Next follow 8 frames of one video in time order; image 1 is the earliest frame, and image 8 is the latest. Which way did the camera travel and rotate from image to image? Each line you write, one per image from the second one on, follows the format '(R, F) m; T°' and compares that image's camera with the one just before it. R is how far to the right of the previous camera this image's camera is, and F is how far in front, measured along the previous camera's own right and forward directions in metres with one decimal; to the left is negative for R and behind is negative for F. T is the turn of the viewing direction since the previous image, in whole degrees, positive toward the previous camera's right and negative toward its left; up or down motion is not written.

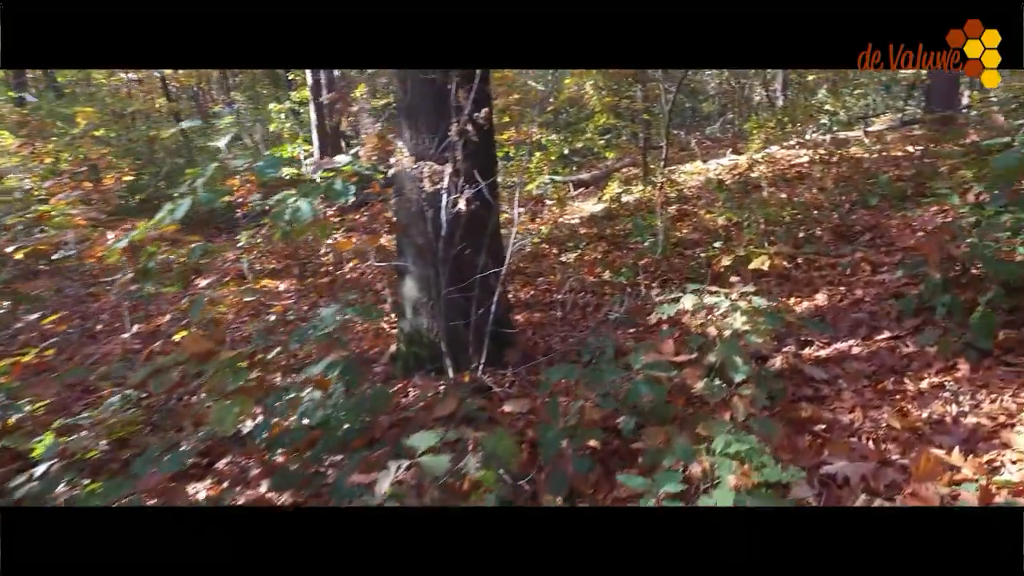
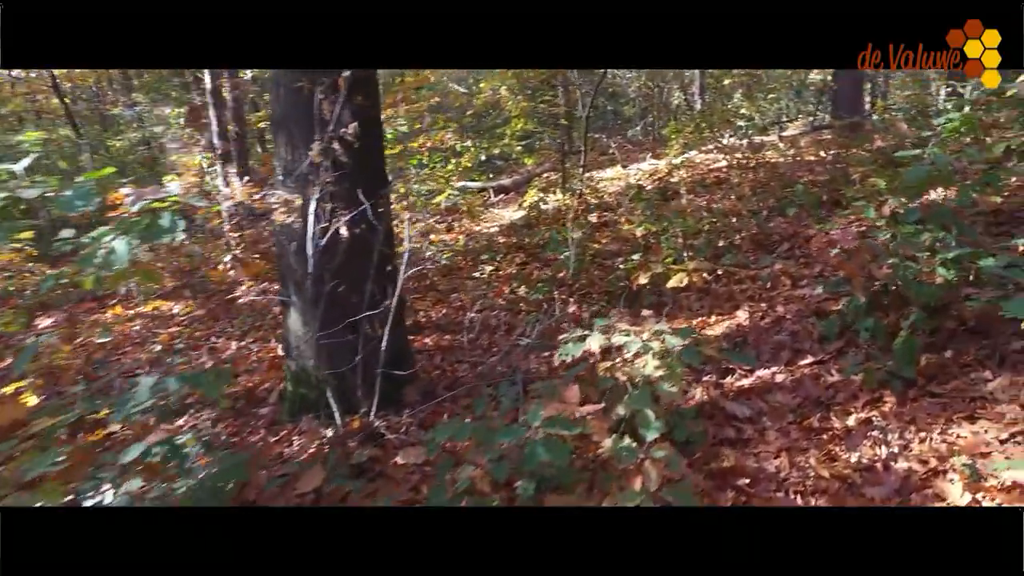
(+0.1, +0.2) m; +6°
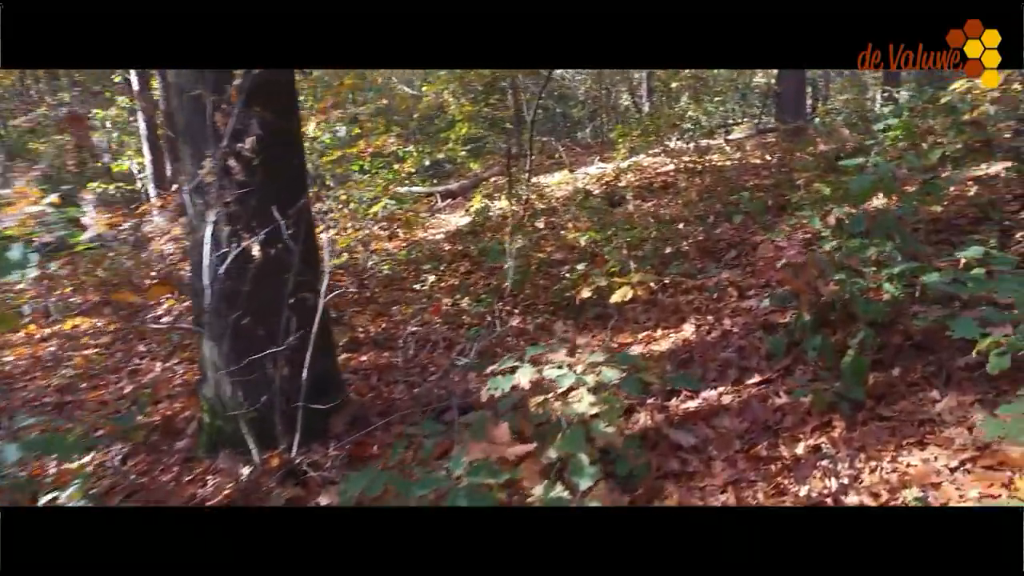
(+0.1, +0.1) m; +4°
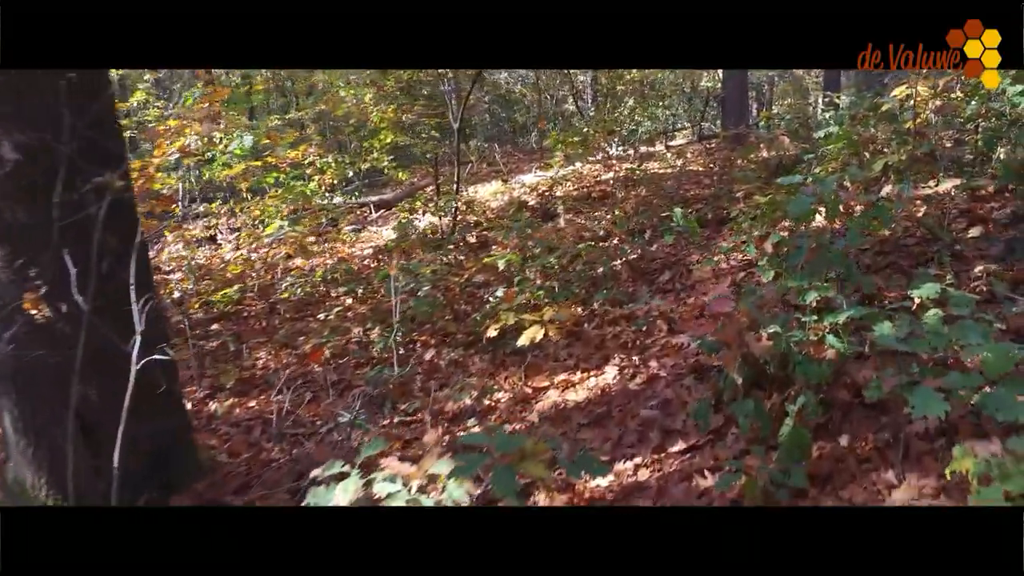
(+0.2, +0.3) m; +4°
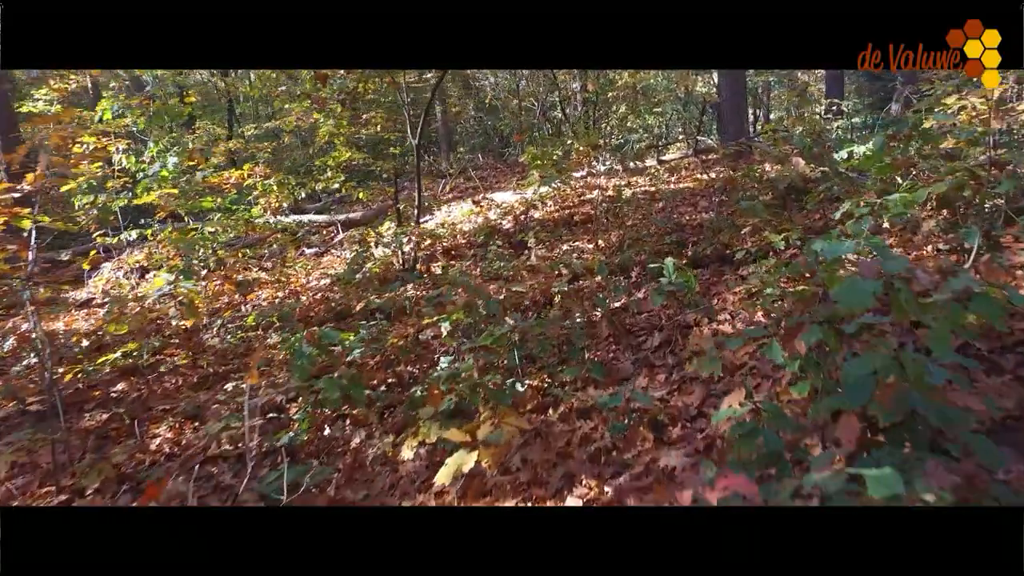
(+0.2, +0.6) m; 0°
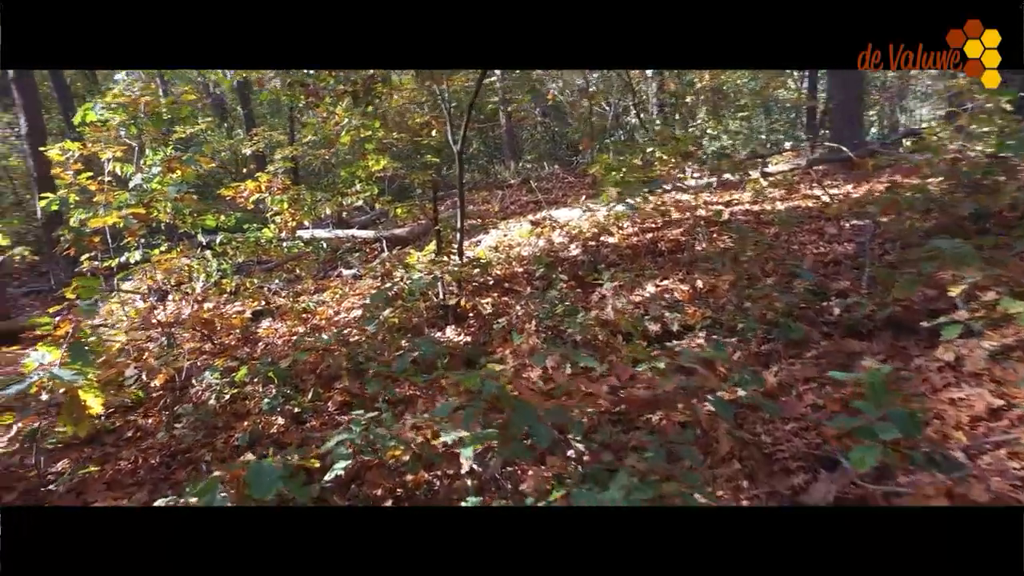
(0.0, +1.0) m; -5°
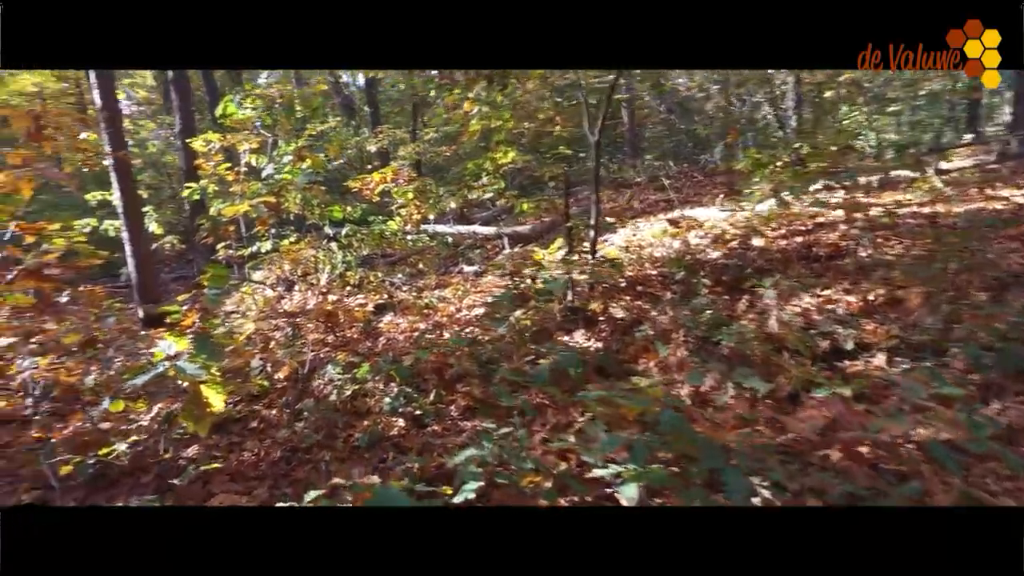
(-0.1, +0.2) m; -9°
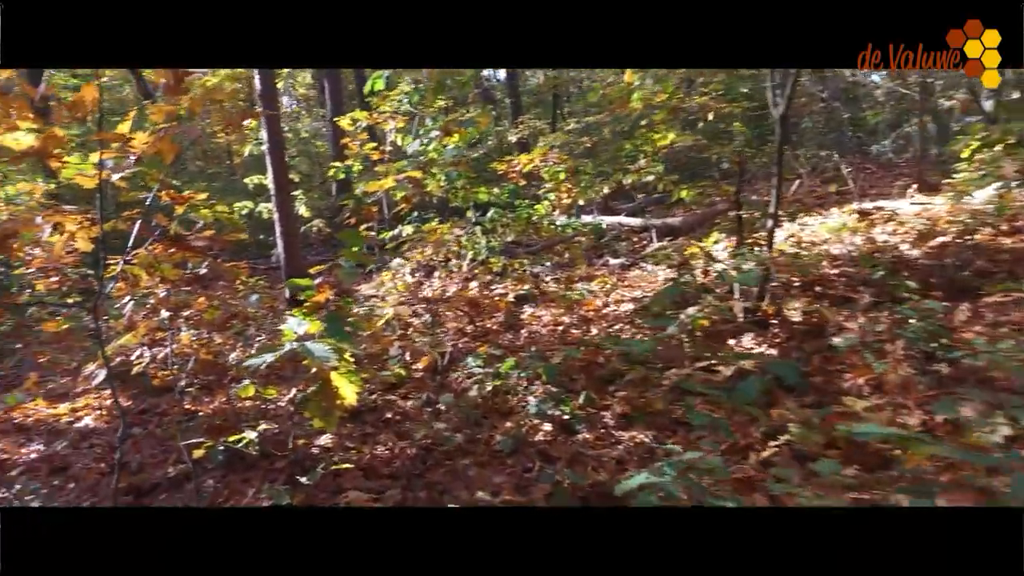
(-0.1, +0.3) m; -11°
